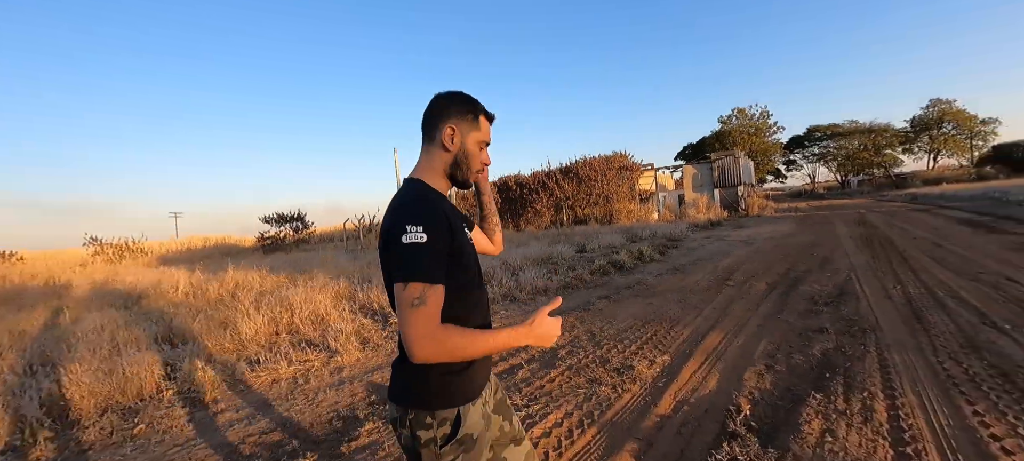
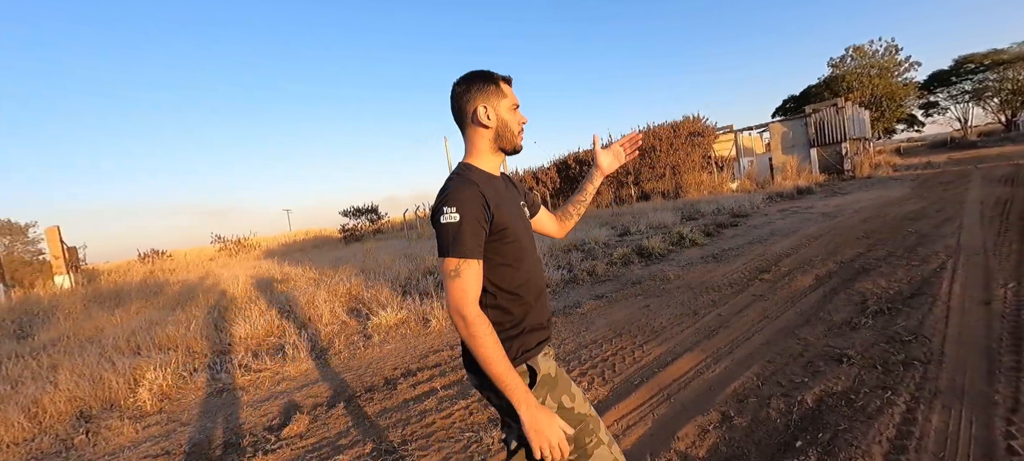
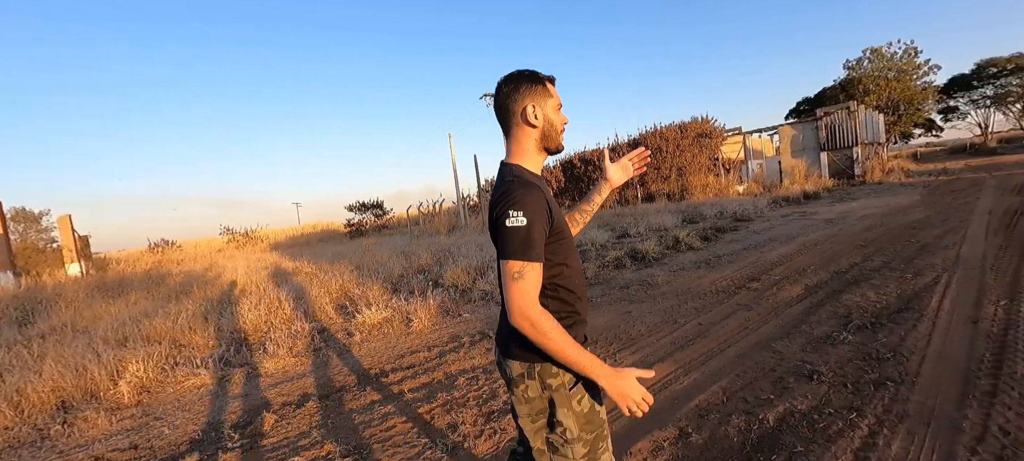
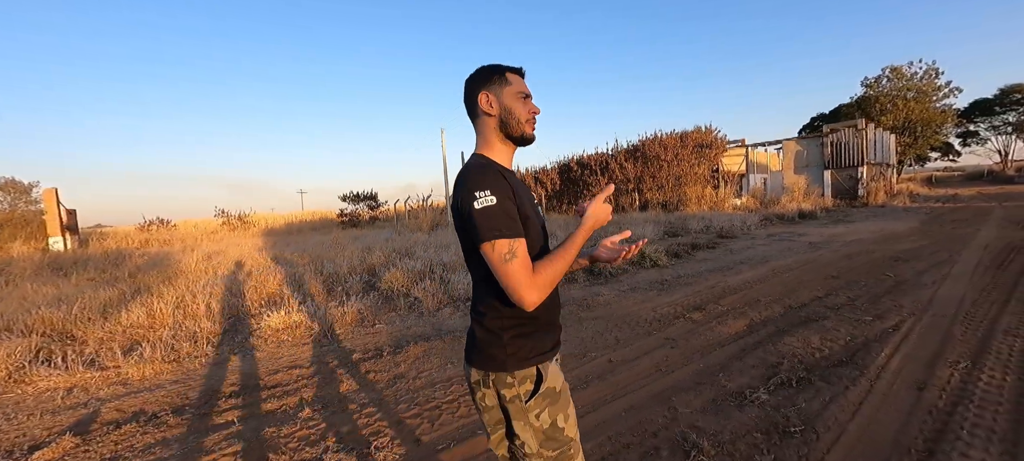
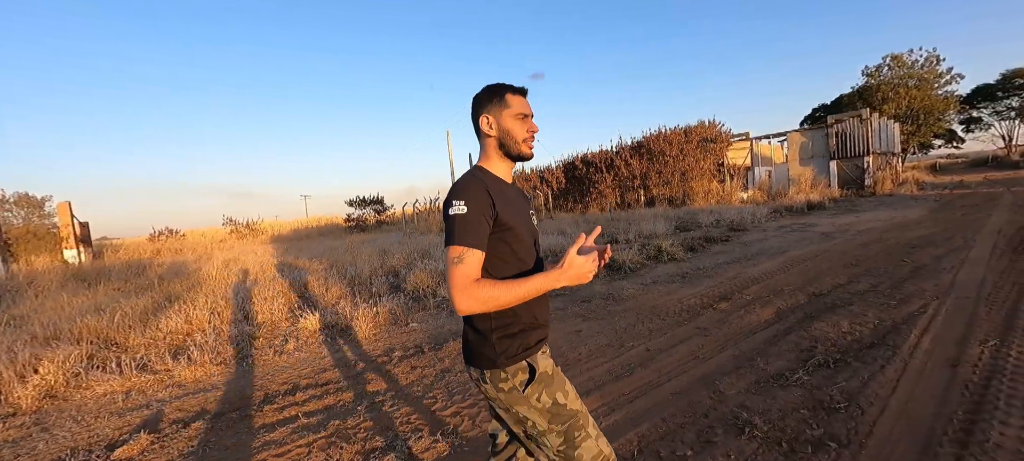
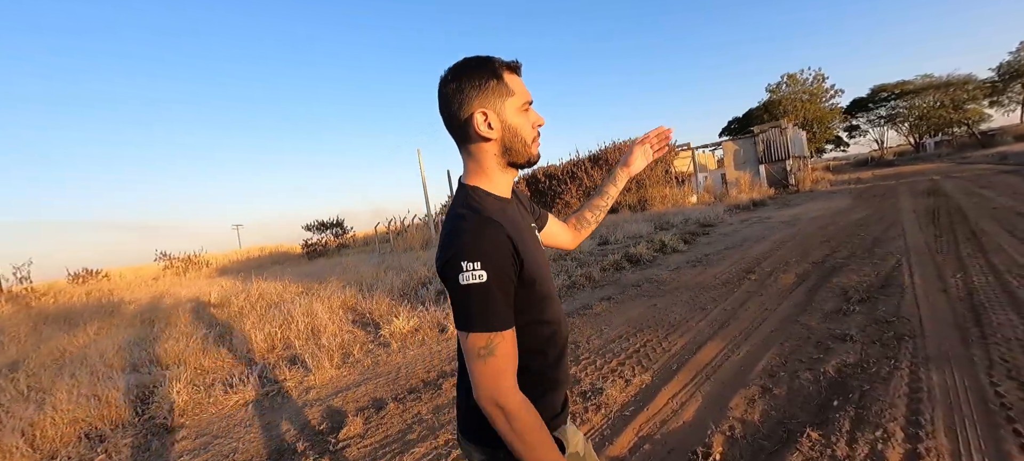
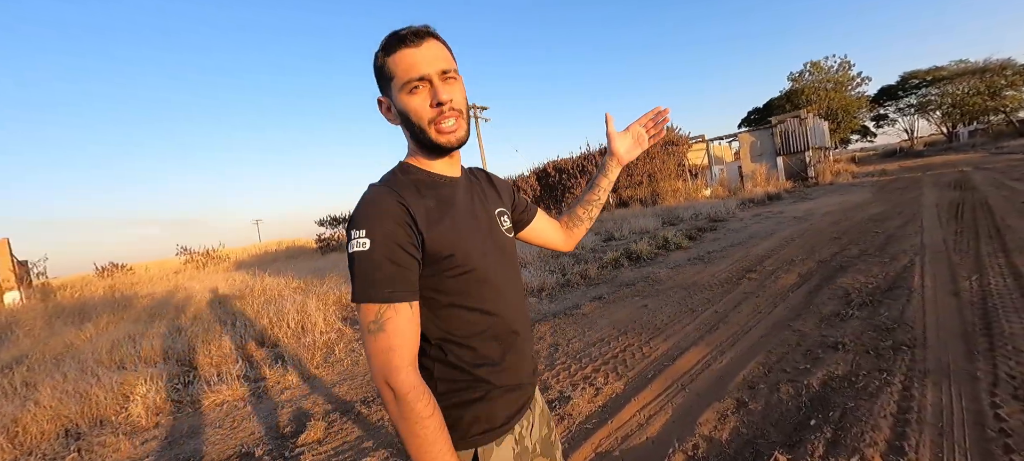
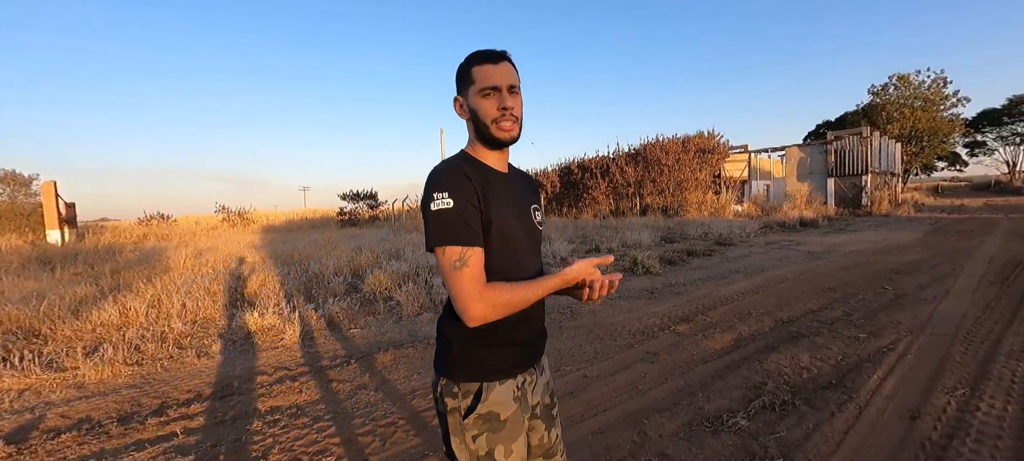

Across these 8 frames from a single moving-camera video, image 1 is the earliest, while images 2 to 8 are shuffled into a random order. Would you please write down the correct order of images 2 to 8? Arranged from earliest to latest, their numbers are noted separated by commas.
6, 7, 2, 3, 5, 4, 8
